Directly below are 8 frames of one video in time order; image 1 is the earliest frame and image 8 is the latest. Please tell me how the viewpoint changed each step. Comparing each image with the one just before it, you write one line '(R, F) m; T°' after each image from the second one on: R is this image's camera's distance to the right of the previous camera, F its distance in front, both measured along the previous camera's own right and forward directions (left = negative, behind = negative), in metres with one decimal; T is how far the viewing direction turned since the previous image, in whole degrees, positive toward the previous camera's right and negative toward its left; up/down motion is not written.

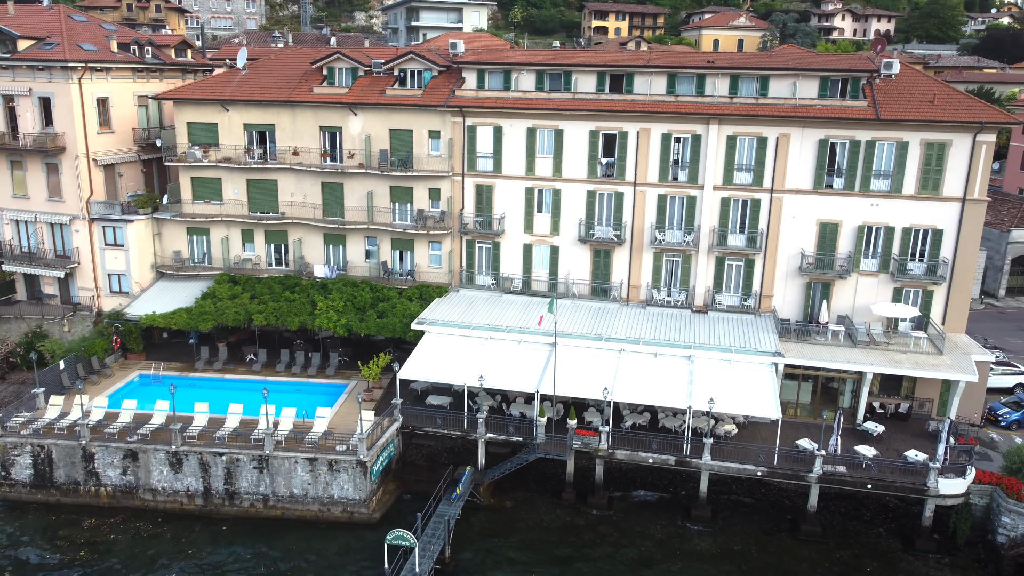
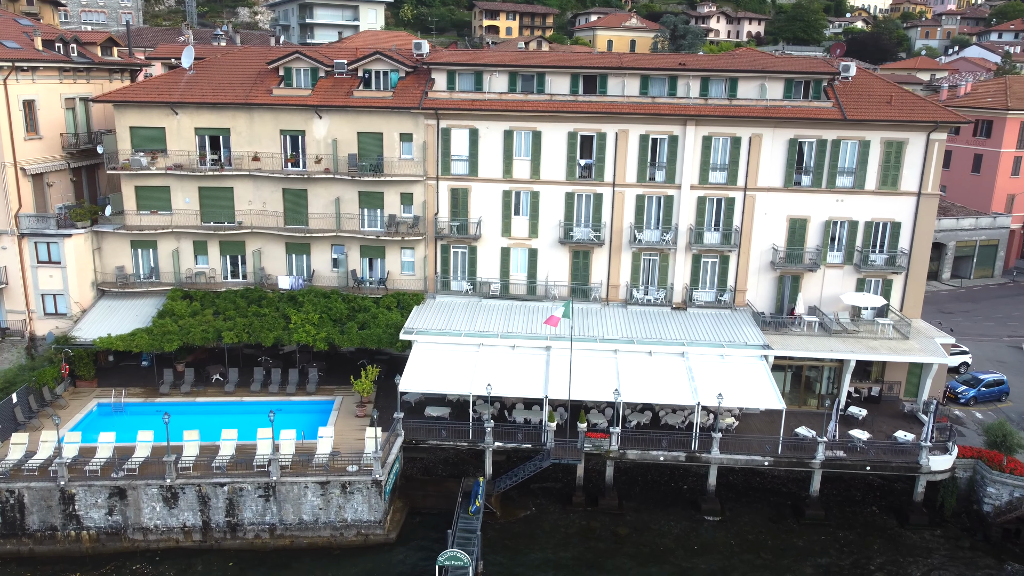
(-4.7, +0.8) m; +9°
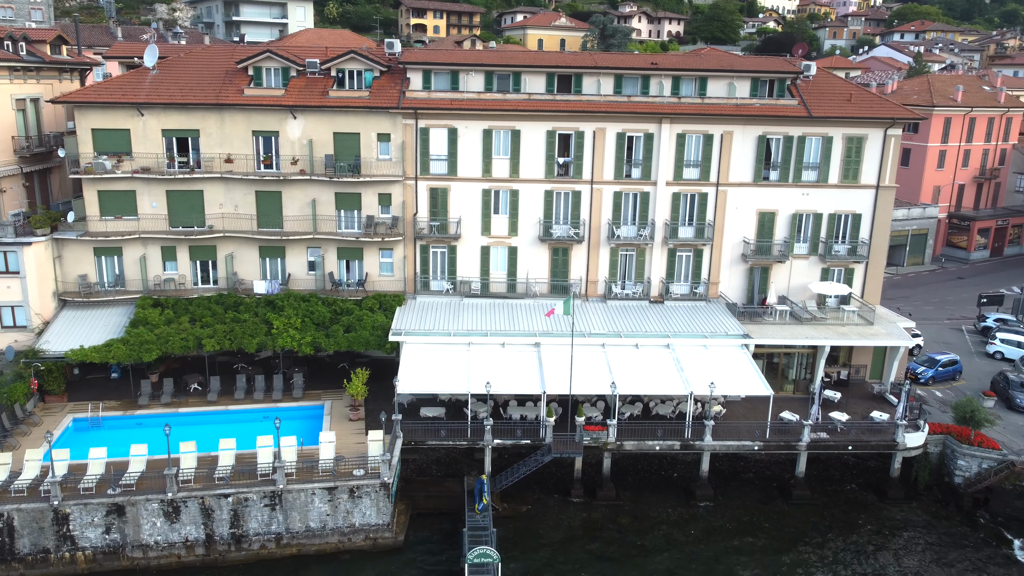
(-2.8, -0.1) m; +6°
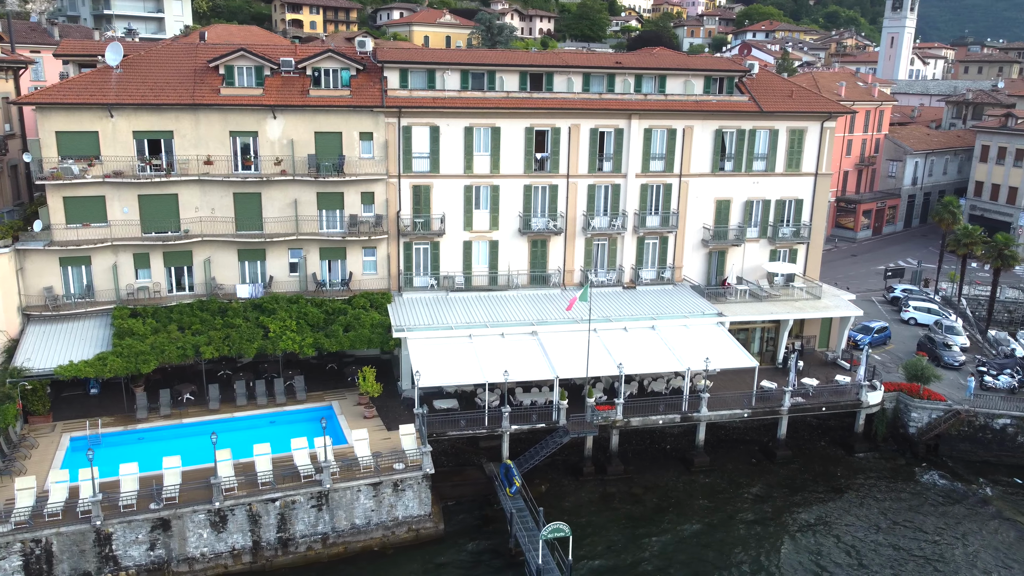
(-5.8, -0.7) m; +10°
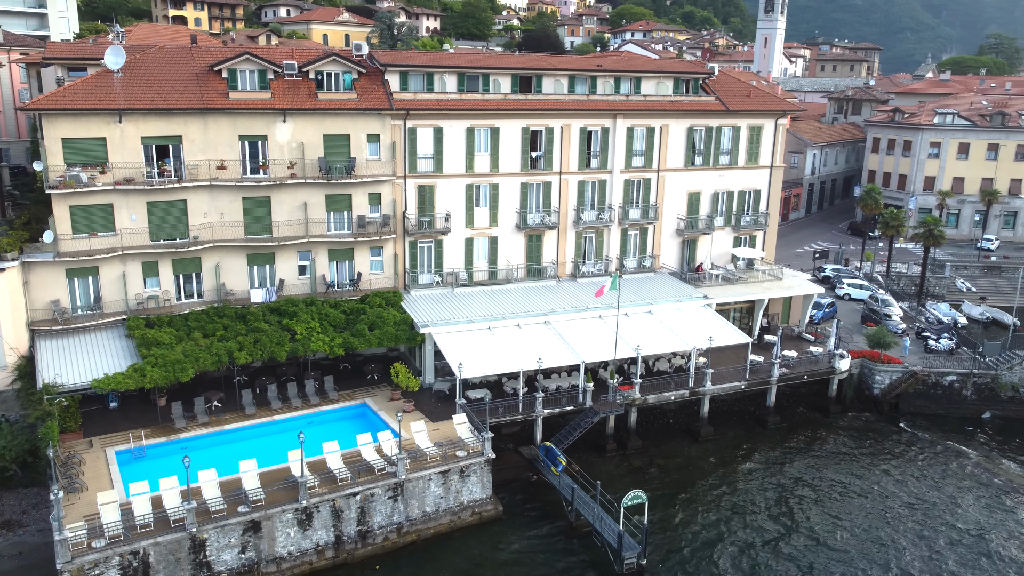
(-6.4, -1.2) m; +9°
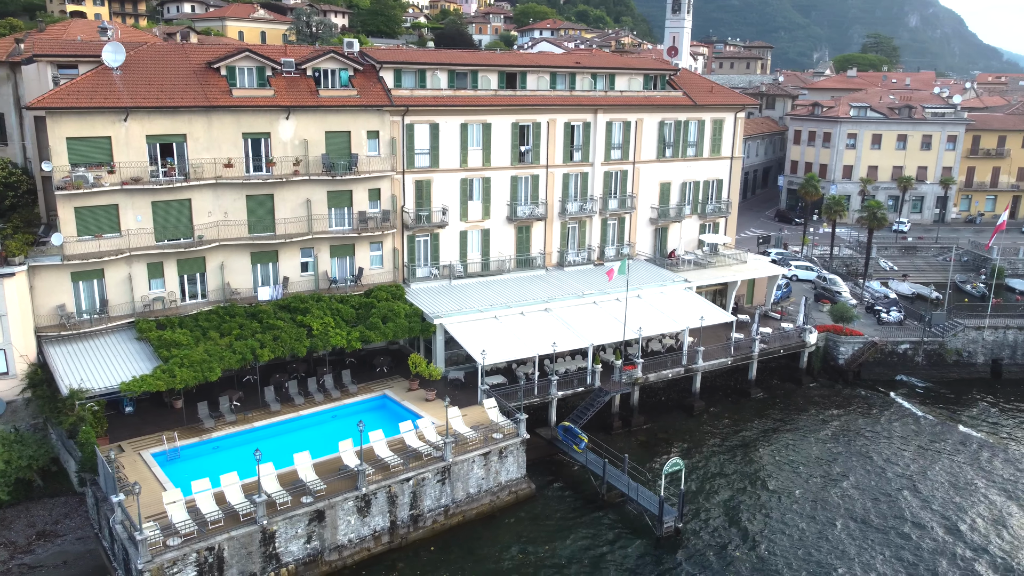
(-4.8, -1.0) m; +7°
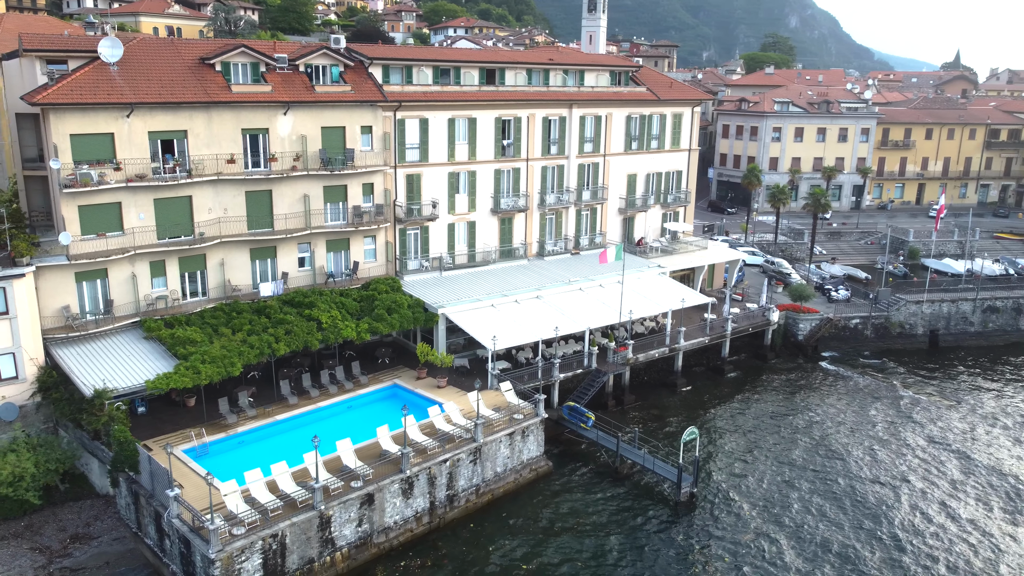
(-4.3, -1.0) m; +7°
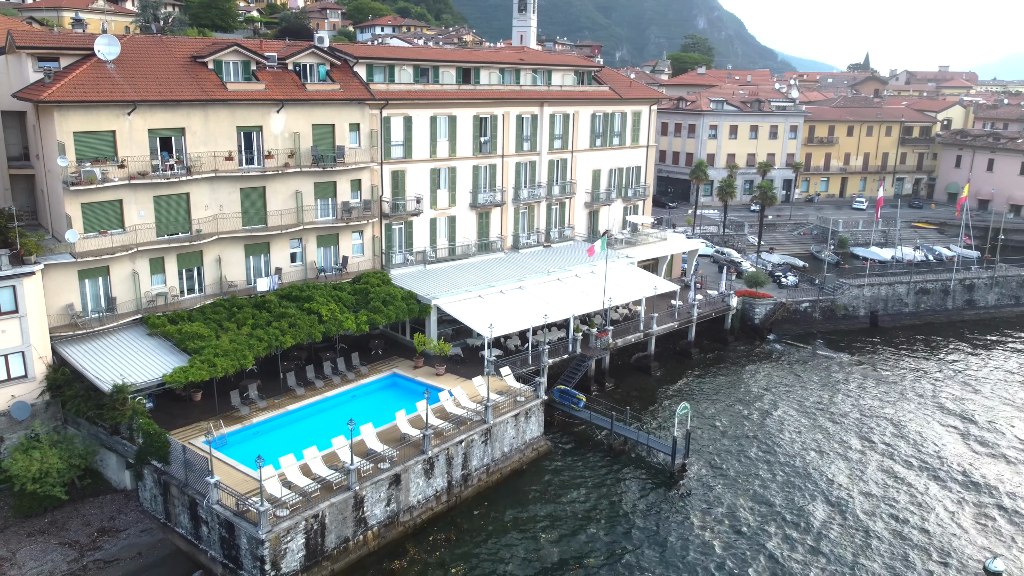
(-3.3, -1.5) m; +6°
